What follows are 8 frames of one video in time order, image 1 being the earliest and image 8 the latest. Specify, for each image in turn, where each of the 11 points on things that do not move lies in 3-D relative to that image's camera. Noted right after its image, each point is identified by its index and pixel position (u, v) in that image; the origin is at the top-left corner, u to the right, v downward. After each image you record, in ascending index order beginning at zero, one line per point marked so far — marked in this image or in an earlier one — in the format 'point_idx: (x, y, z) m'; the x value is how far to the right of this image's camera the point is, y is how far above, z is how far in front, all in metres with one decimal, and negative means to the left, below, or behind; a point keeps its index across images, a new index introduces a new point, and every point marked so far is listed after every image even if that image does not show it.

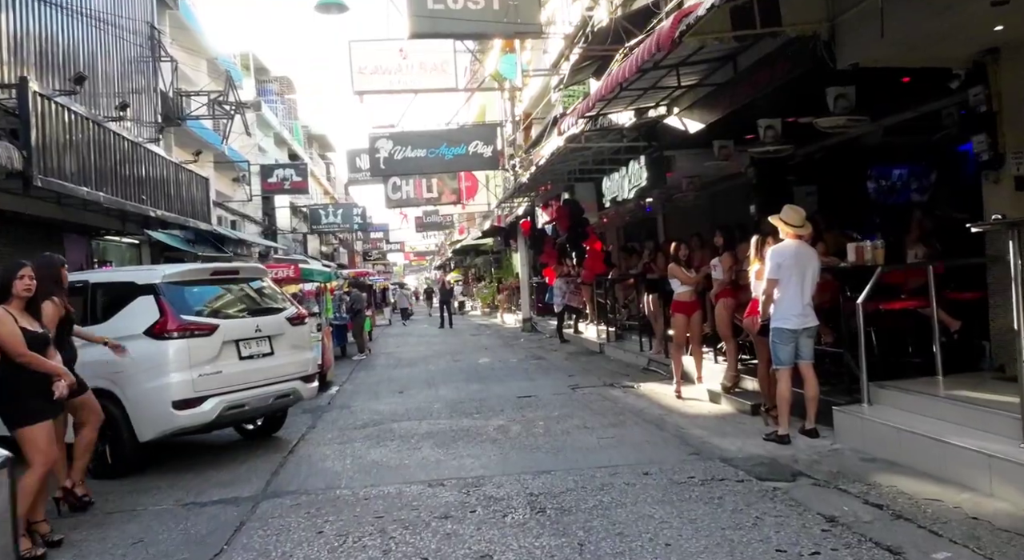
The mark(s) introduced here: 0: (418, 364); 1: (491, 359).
0: (-1.8, -1.6, +15.4) m
1: (-0.4, -1.5, +15.5) m
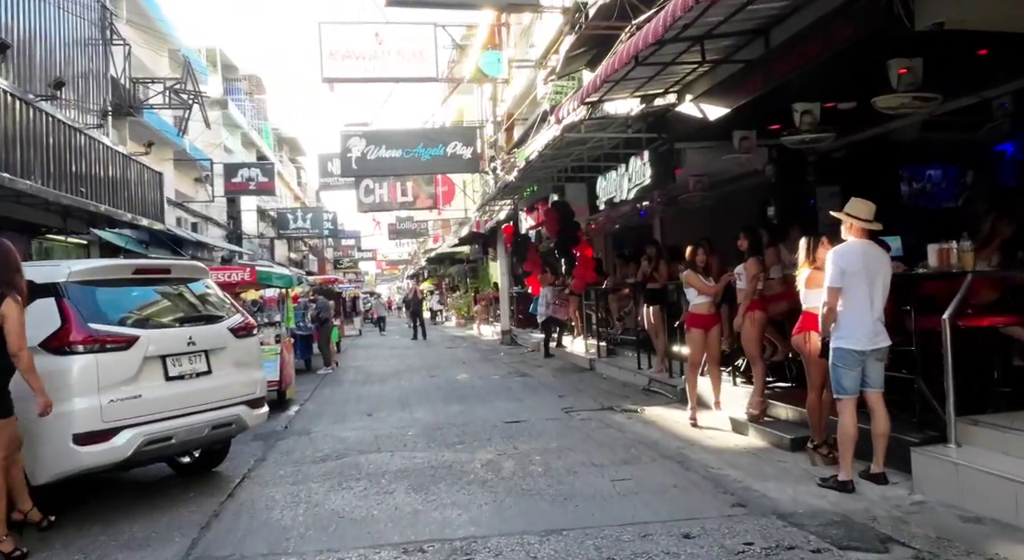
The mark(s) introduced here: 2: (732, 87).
0: (-2.1, -1.8, +14.0) m
1: (-0.7, -1.7, +14.1) m
2: (+2.3, +2.0, +8.1) m
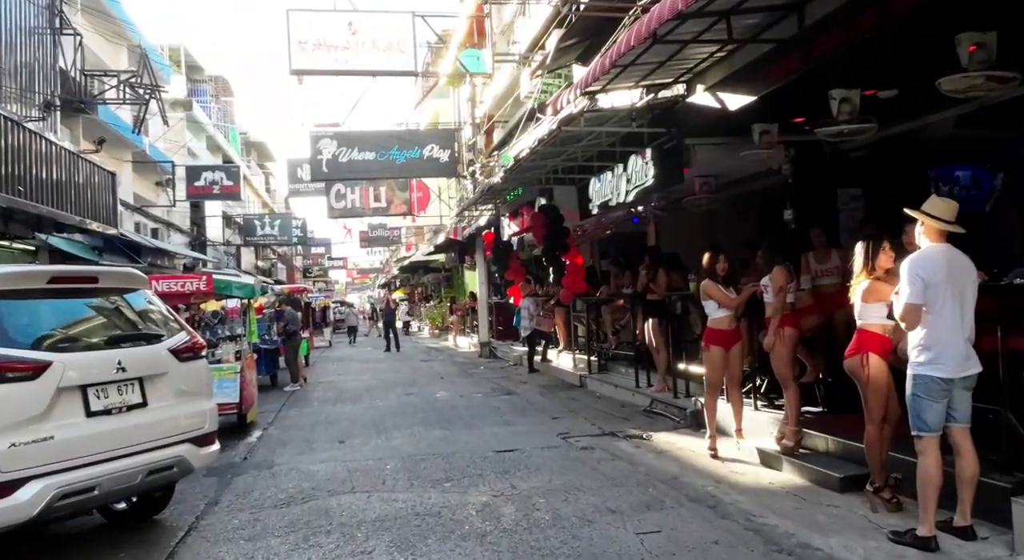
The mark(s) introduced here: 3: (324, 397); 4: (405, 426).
0: (-2.4, -1.9, +12.8) m
1: (-1.0, -1.8, +13.0) m
2: (+2.2, +1.9, +7.2) m
3: (-3.2, -2.0, +13.4) m
4: (-1.3, -1.8, +9.7) m
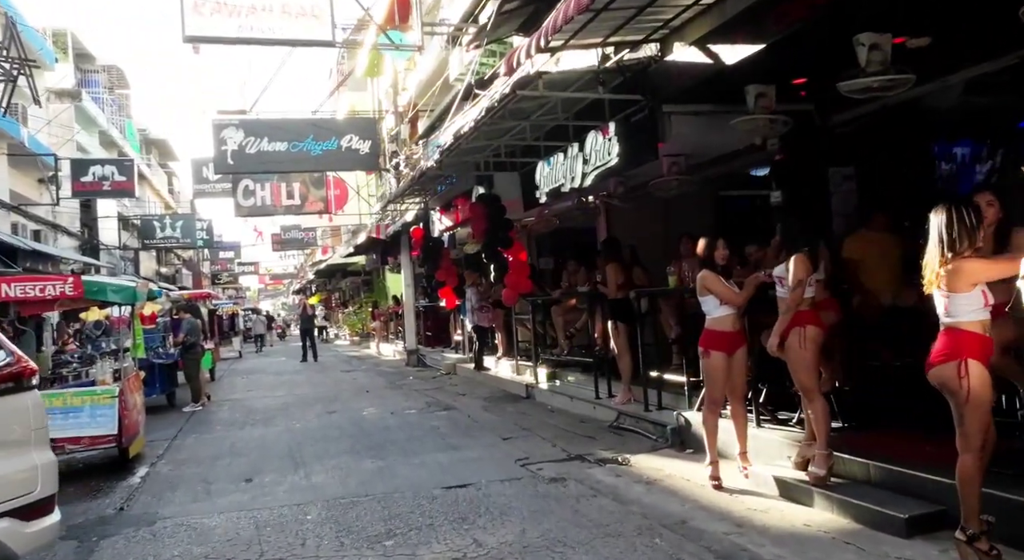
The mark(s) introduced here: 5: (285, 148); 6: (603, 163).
0: (-3.3, -1.9, +11.1) m
1: (-1.9, -1.8, +11.3) m
2: (+1.9, +2.0, +5.9) m
3: (-4.1, -2.0, +11.6) m
4: (-1.9, -1.8, +8.0) m
5: (-5.2, +3.0, +18.0) m
6: (+1.0, +1.3, +8.4) m
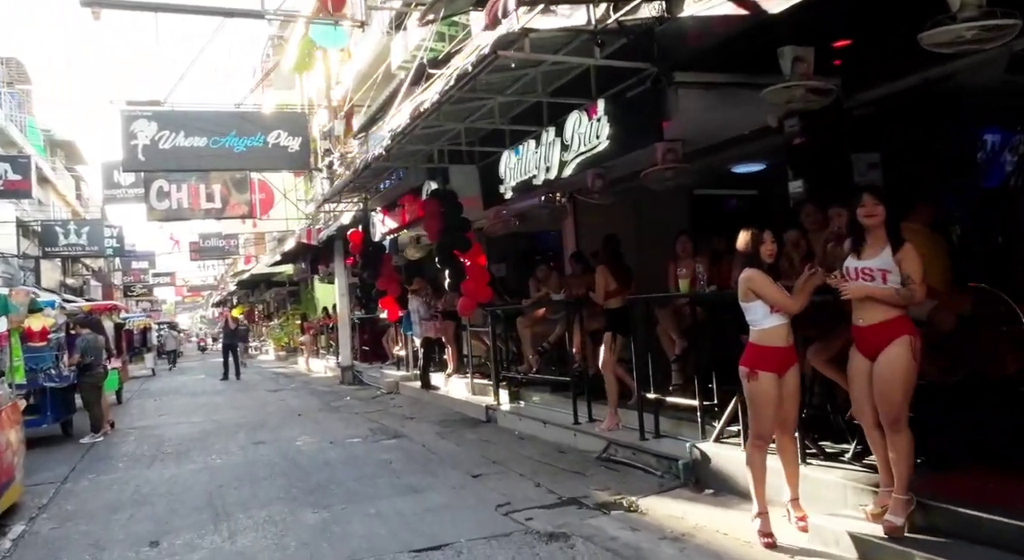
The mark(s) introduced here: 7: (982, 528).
0: (-3.7, -2.0, +9.4) m
1: (-2.4, -1.9, +9.8) m
2: (+1.8, +1.9, +4.8) m
3: (-4.6, -2.1, +9.8) m
4: (-2.1, -1.8, +6.4) m
5: (-6.3, +2.8, +16.2) m
6: (+0.7, +1.2, +7.2) m
7: (+2.3, -1.2, +4.0) m
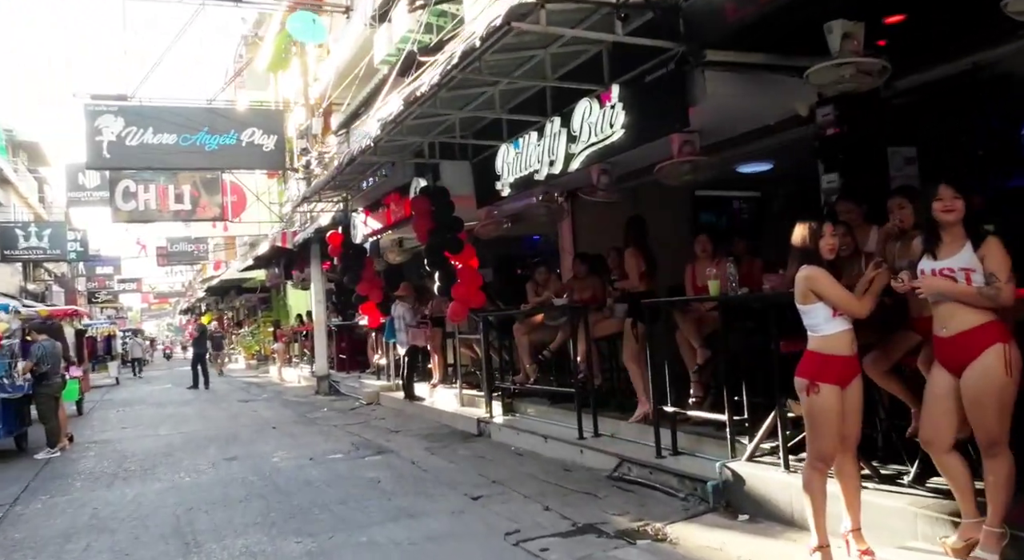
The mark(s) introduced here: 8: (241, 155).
0: (-3.8, -2.1, +8.6) m
1: (-2.5, -2.0, +9.0) m
2: (+1.9, +1.9, +4.2) m
3: (-4.7, -2.1, +9.0) m
4: (-2.0, -1.8, +5.7) m
5: (-6.6, +2.7, +15.3) m
6: (+0.8, +1.2, +6.6) m
7: (+2.5, -1.2, +3.4) m
8: (-5.4, +2.5, +15.8) m
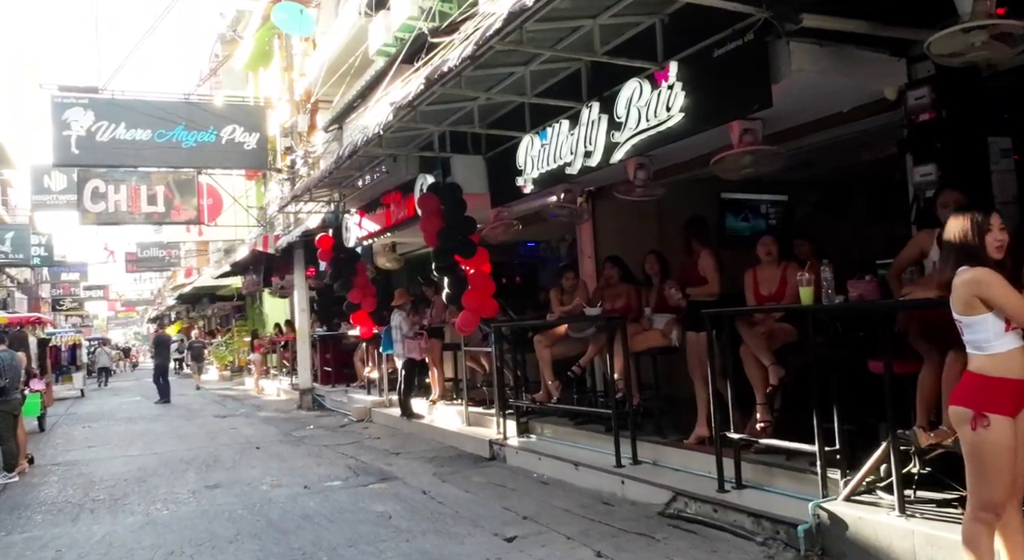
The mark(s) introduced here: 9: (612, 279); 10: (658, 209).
0: (-3.6, -2.1, +7.5) m
1: (-2.3, -2.0, +8.0) m
2: (+2.3, +1.9, +3.4) m
3: (-4.5, -2.2, +7.9) m
4: (-1.7, -1.8, +4.7) m
5: (-6.6, +2.6, +14.3) m
6: (+1.0, +1.1, +5.8) m
7: (+2.8, -1.2, +2.6) m
8: (-5.4, +2.4, +14.7) m
9: (+0.9, 0.0, +7.5) m
10: (+1.7, +0.8, +9.4) m
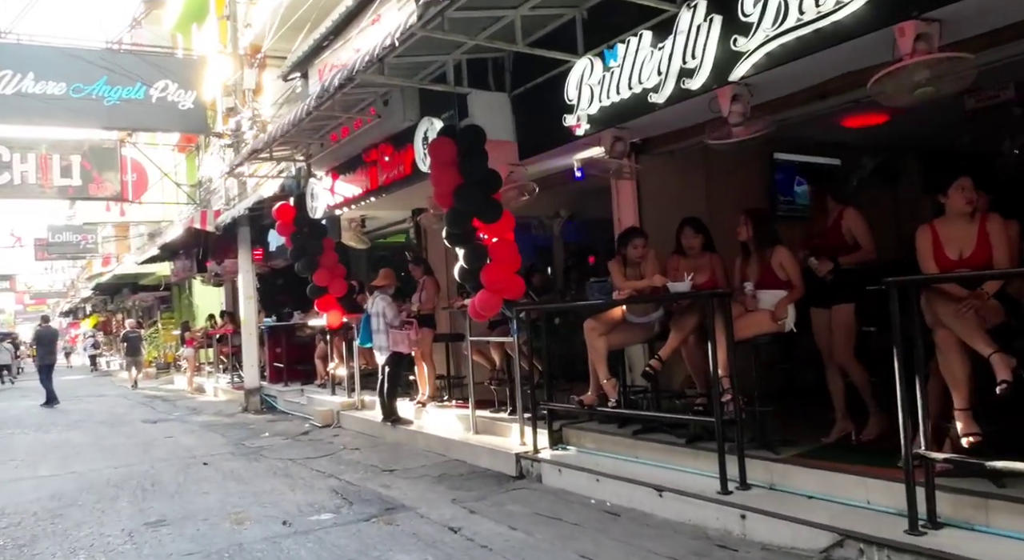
0: (-3.2, -1.9, +5.5) m
1: (-2.0, -1.8, +6.1) m
2: (+3.0, +2.1, +1.9) m
3: (-4.2, -1.9, +5.8) m
4: (-1.1, -1.6, +2.9) m
5: (-6.8, +2.9, +11.9) m
6: (+1.6, +1.4, +4.1) m
7: (+3.6, -1.0, +1.1) m
8: (-5.6, +2.7, +12.4) m
9: (+1.3, +0.2, +5.8) m
10: (+1.9, +1.1, +7.7) m
